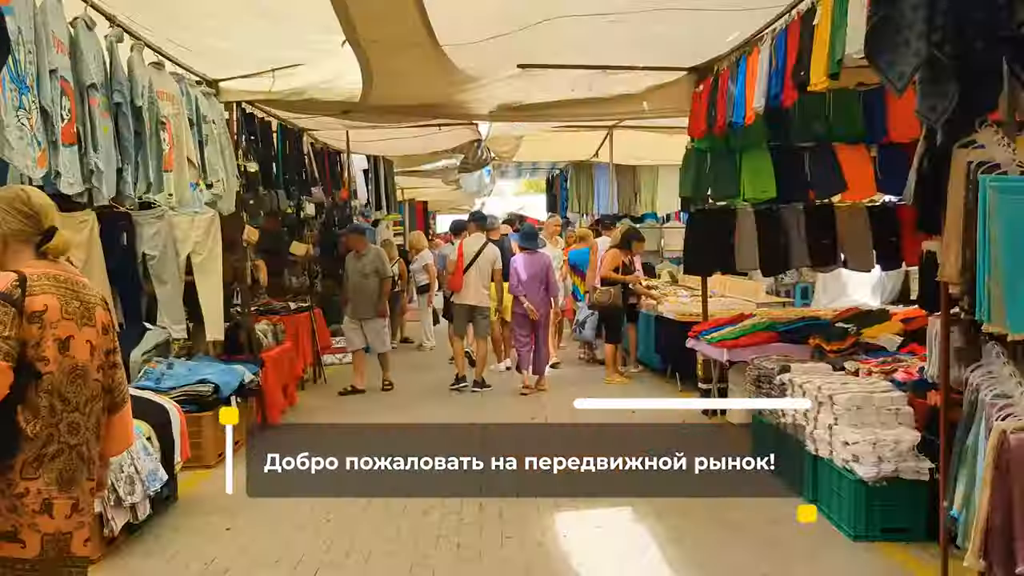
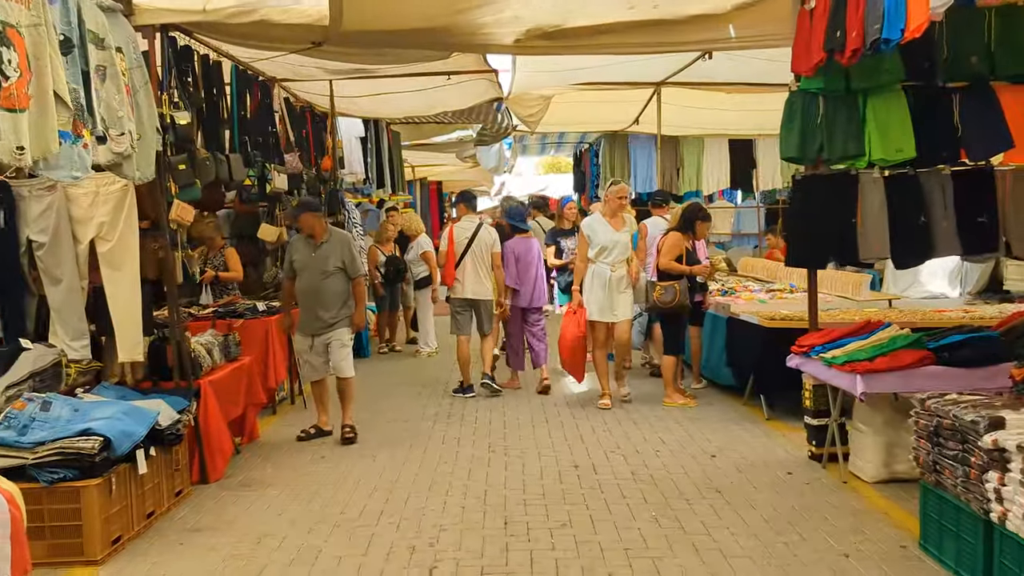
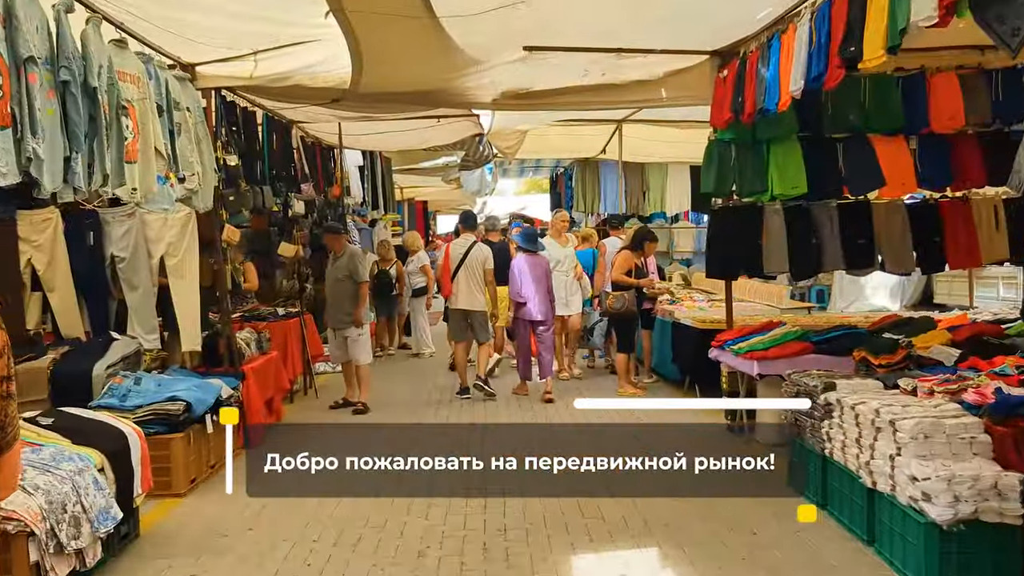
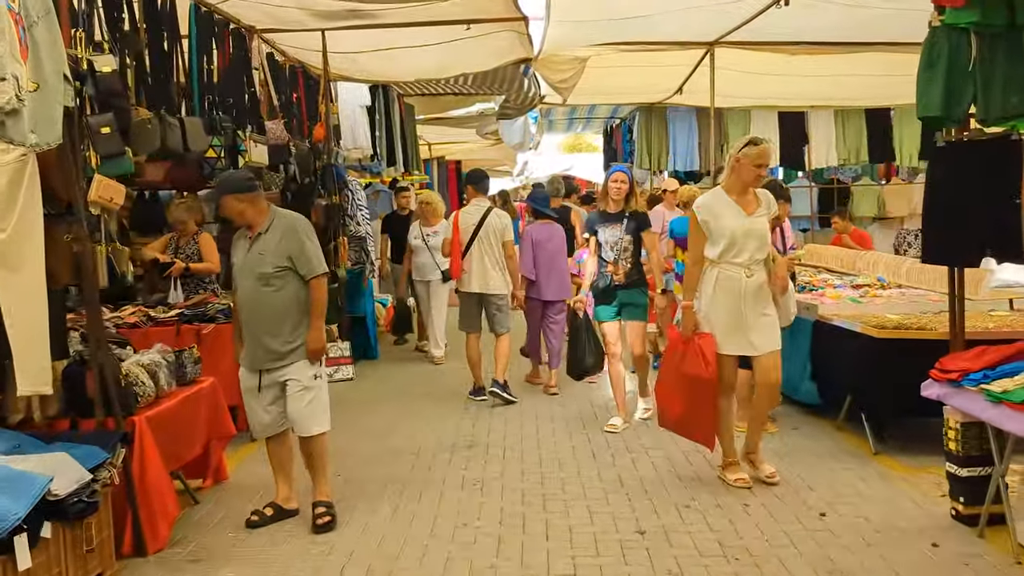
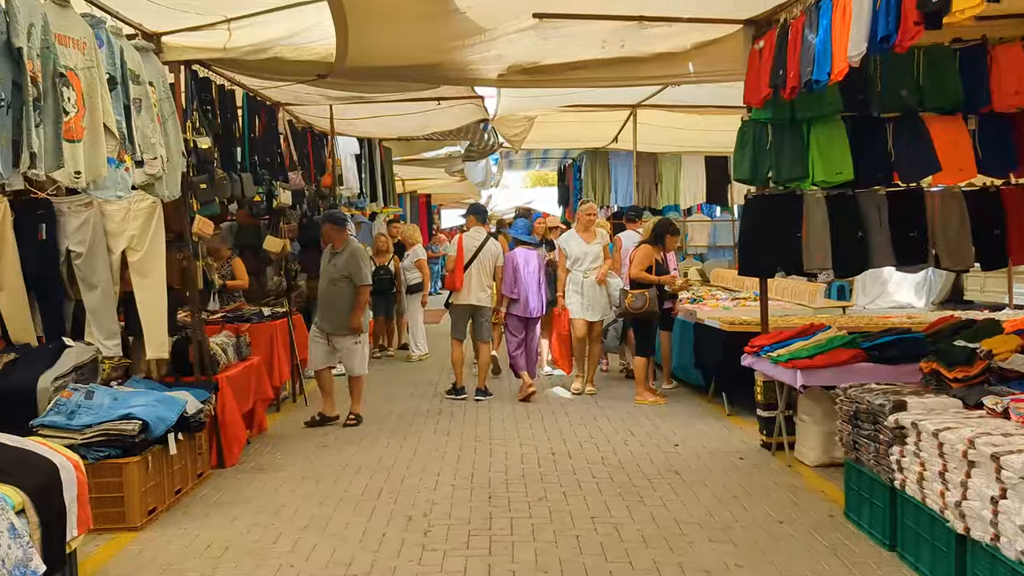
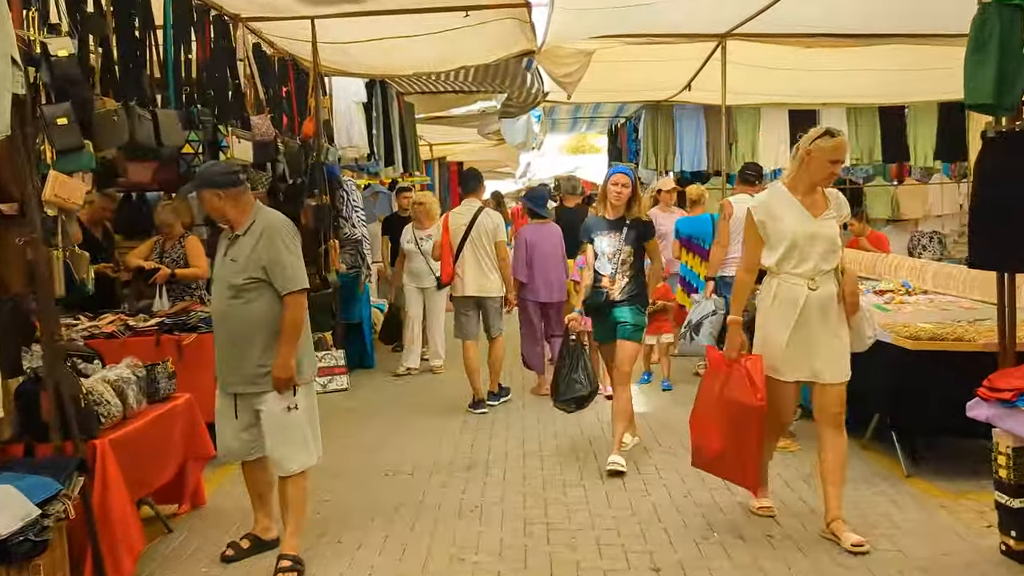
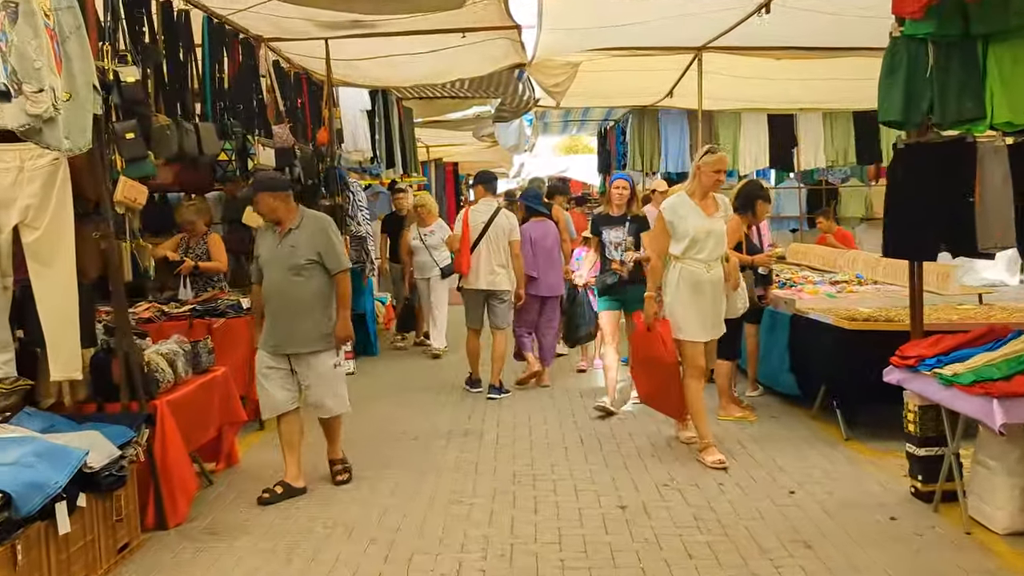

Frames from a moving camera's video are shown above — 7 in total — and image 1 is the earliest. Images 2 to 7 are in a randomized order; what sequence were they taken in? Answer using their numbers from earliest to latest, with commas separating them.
3, 5, 2, 7, 4, 6
